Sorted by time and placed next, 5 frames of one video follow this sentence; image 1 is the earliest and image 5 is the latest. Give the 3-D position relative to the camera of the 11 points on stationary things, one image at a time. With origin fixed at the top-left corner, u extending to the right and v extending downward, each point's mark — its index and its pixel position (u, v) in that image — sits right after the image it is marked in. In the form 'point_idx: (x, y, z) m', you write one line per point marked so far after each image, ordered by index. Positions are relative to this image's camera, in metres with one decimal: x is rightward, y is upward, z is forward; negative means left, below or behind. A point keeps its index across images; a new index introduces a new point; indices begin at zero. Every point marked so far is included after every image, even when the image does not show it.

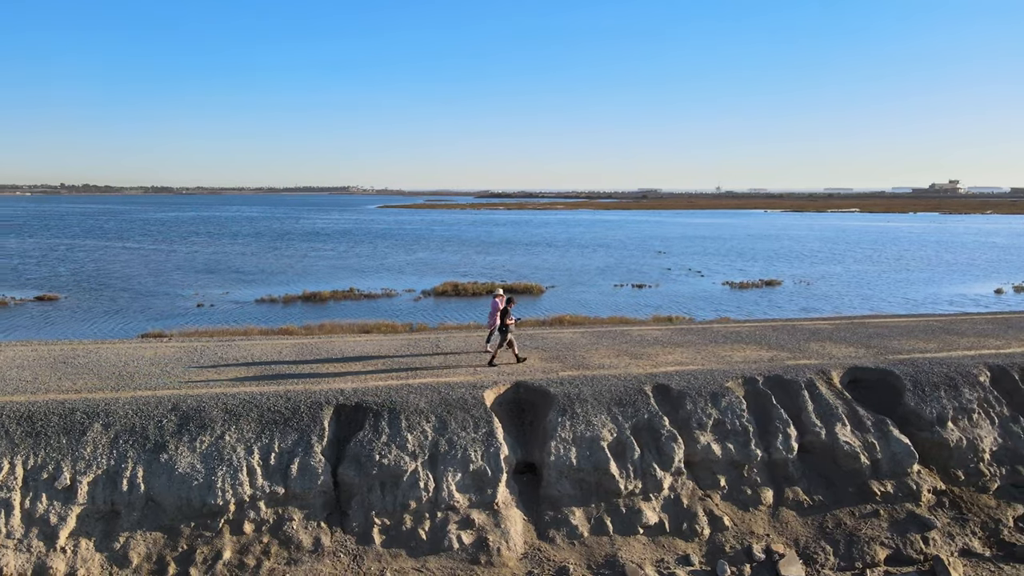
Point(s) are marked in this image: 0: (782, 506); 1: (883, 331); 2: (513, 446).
0: (+4.4, -3.6, +12.2) m
1: (+8.8, -1.0, +18.0) m
2: (0.0, -2.6, +12.3) m
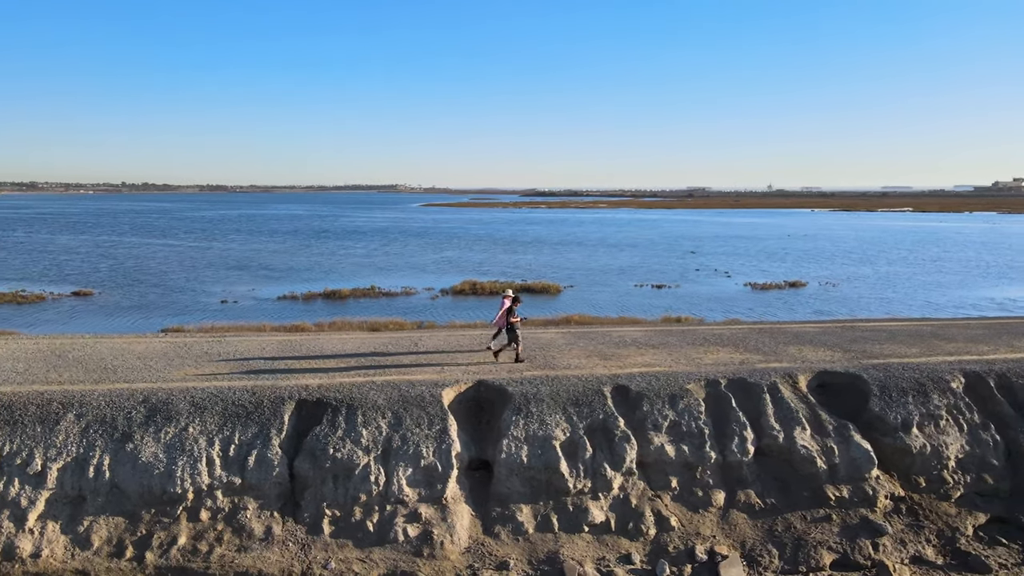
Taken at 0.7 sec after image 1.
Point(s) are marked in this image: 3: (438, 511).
0: (+3.6, -3.6, +12.3) m
1: (+8.4, -1.1, +17.7) m
2: (-0.8, -2.6, +12.6) m
3: (-1.2, -3.5, +11.7) m
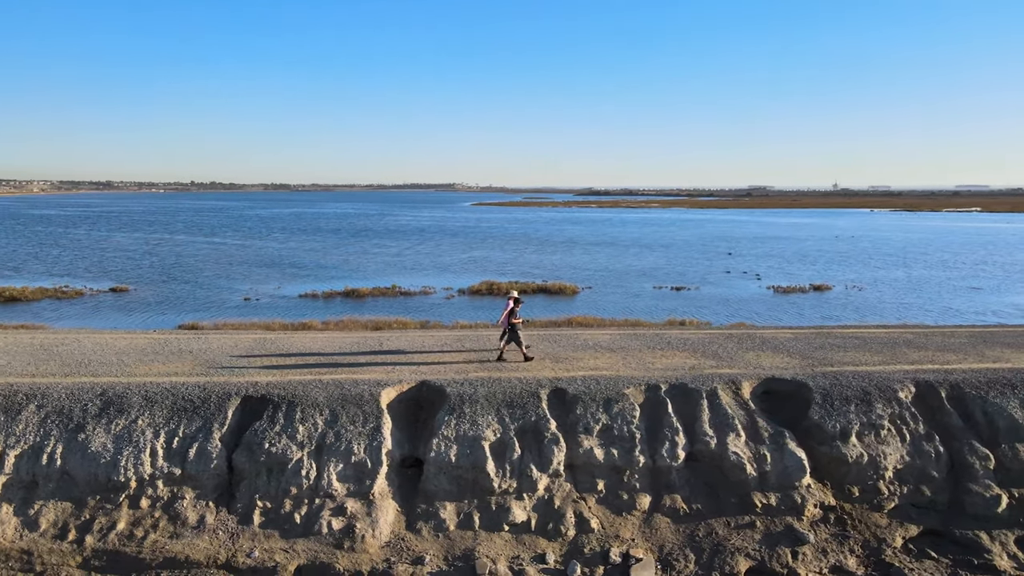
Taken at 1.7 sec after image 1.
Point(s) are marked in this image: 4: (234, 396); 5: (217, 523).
0: (+2.4, -3.8, +12.4) m
1: (+7.6, -1.3, +17.5) m
2: (-2.0, -2.7, +13.0) m
3: (-2.4, -3.6, +12.2) m
4: (-5.0, -2.0, +13.4) m
5: (-4.7, -3.8, +11.9) m
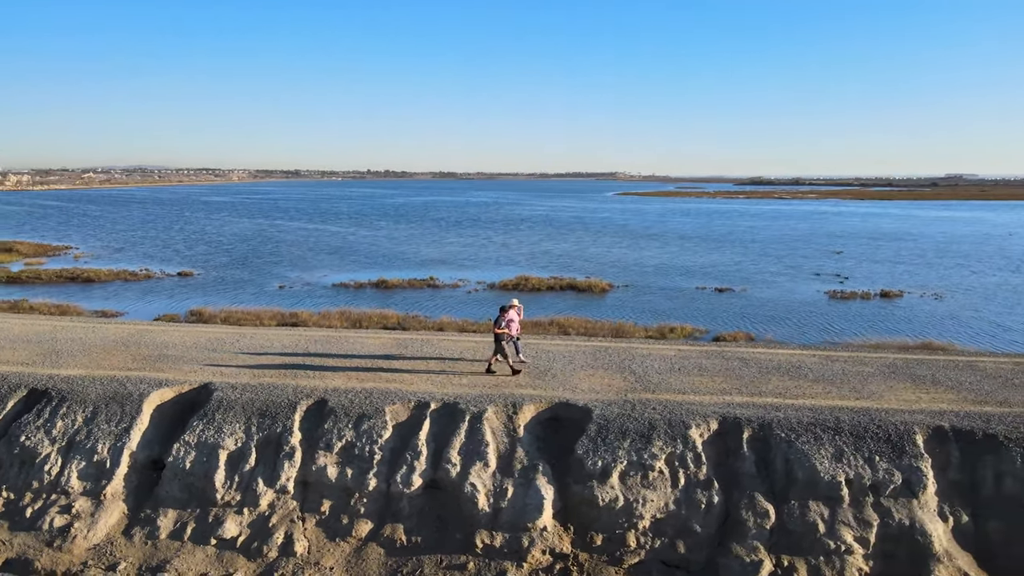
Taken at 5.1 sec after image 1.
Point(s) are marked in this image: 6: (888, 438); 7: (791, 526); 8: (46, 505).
0: (-2.2, -3.9, +11.5) m
1: (+4.0, -1.6, +15.4) m
2: (-6.3, -2.7, +13.0) m
3: (-6.9, -3.6, +12.2) m
4: (-9.2, -1.9, +13.9) m
5: (-9.2, -3.7, +12.5) m
6: (+5.7, -2.3, +11.4) m
7: (+4.0, -3.4, +10.7) m
8: (-7.7, -3.6, +12.3) m
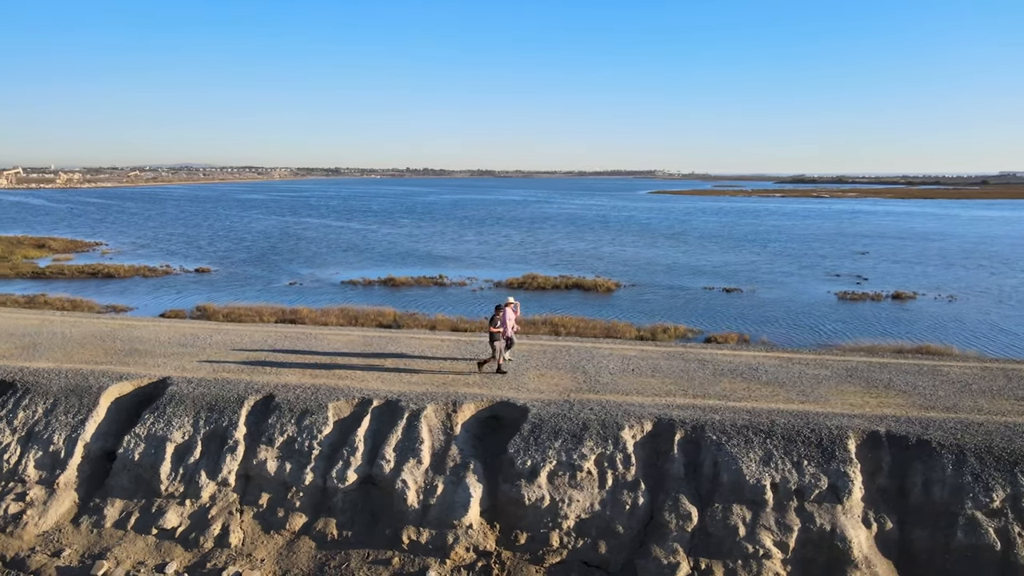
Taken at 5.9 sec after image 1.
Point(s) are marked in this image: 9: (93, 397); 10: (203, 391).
0: (-3.3, -3.9, +11.7) m
1: (+3.1, -1.6, +15.3) m
2: (-7.3, -2.6, +13.4) m
3: (-8.0, -3.5, +12.7) m
4: (-10.1, -1.8, +14.5) m
5: (-10.3, -3.6, +13.1) m
6: (+4.6, -2.3, +11.2) m
7: (+2.8, -3.4, +10.6) m
8: (-8.7, -3.5, +12.8) m
9: (-7.7, -2.0, +13.7) m
10: (-5.7, -1.9, +13.8) m
